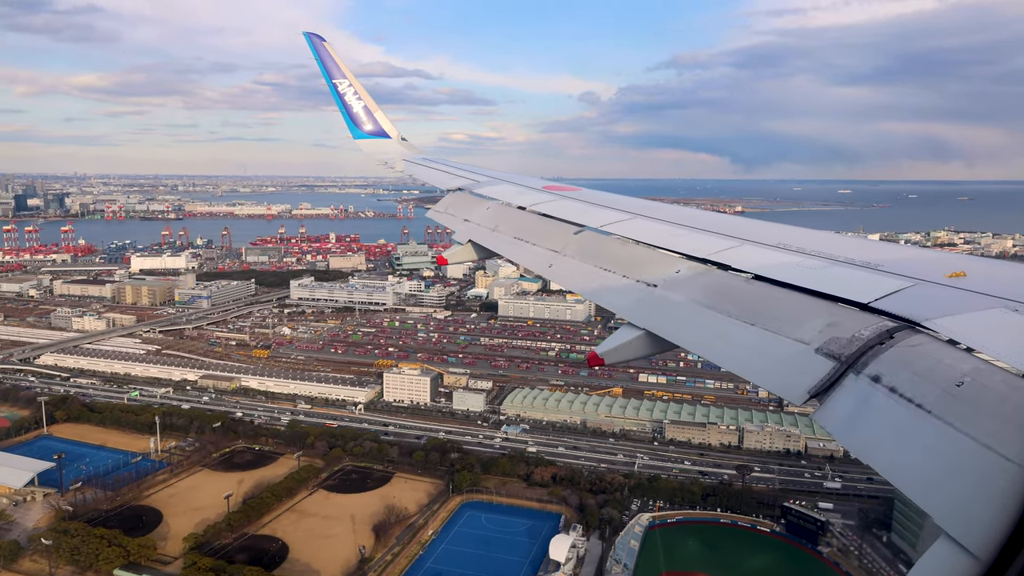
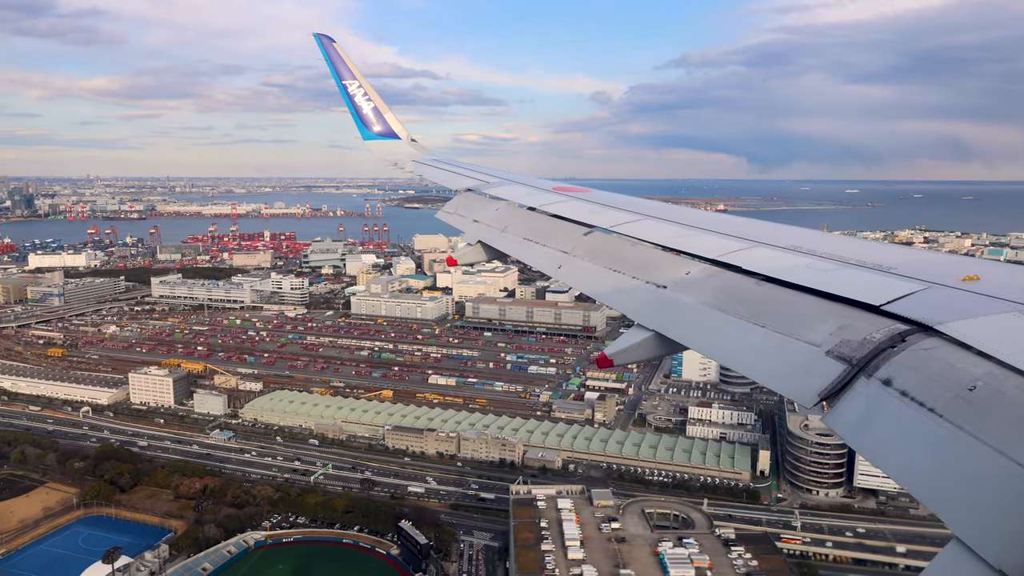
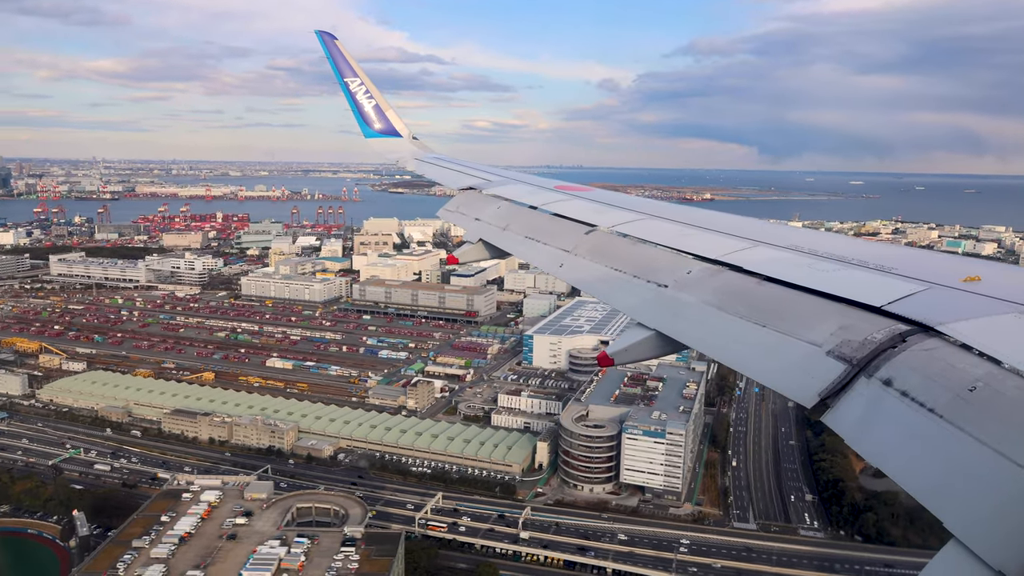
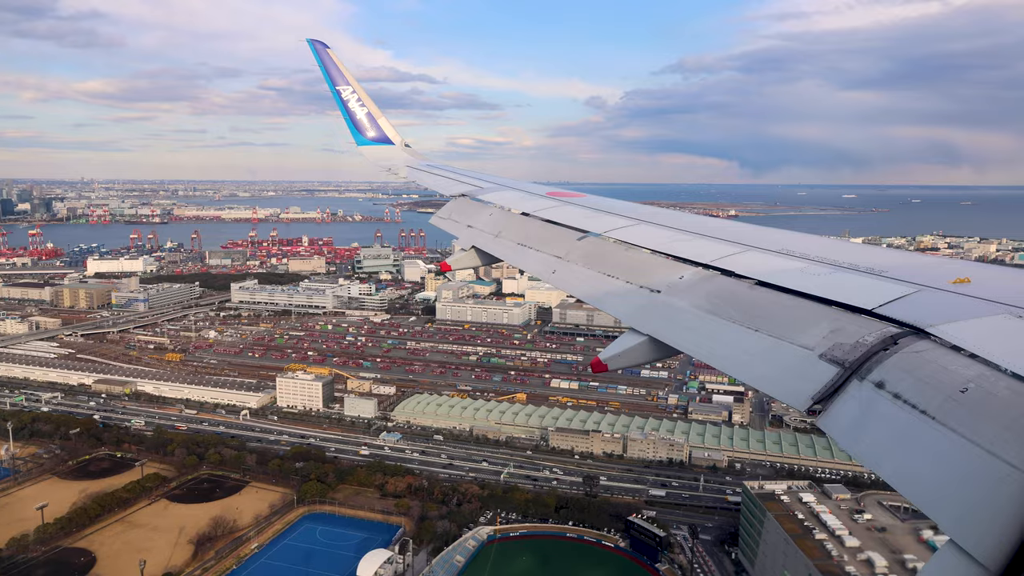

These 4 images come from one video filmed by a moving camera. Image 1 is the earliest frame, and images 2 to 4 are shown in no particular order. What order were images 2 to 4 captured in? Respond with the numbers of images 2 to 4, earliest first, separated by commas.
4, 2, 3
